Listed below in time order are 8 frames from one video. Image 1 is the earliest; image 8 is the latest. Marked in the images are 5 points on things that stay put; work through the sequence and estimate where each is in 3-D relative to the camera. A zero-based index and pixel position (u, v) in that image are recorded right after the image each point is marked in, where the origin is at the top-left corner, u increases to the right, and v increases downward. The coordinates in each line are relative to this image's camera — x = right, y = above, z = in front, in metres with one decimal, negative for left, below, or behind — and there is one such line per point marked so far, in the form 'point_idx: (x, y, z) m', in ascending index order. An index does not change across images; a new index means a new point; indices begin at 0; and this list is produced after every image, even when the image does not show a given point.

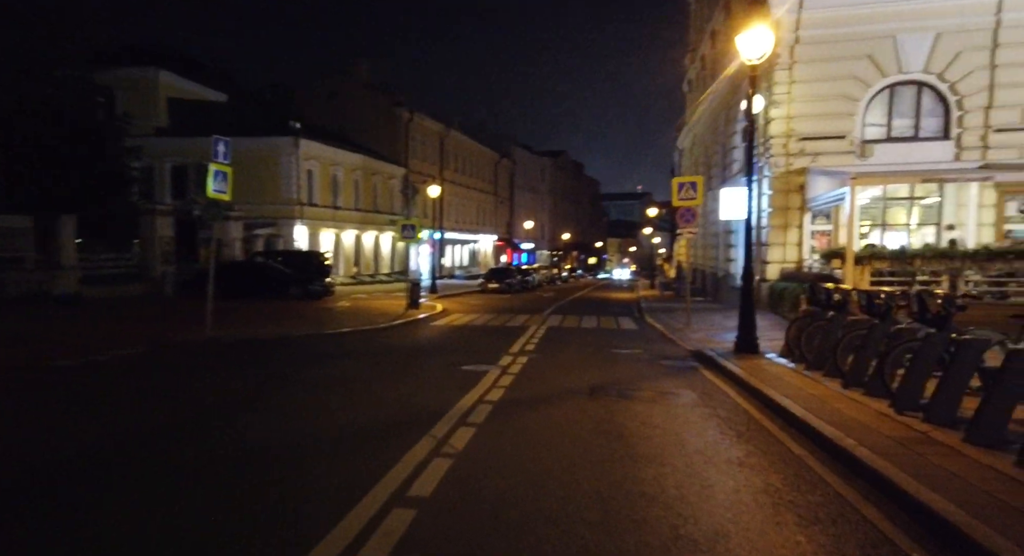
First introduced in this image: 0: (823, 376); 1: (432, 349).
0: (+3.8, -1.2, +9.2) m
1: (-1.7, -1.5, +15.7) m
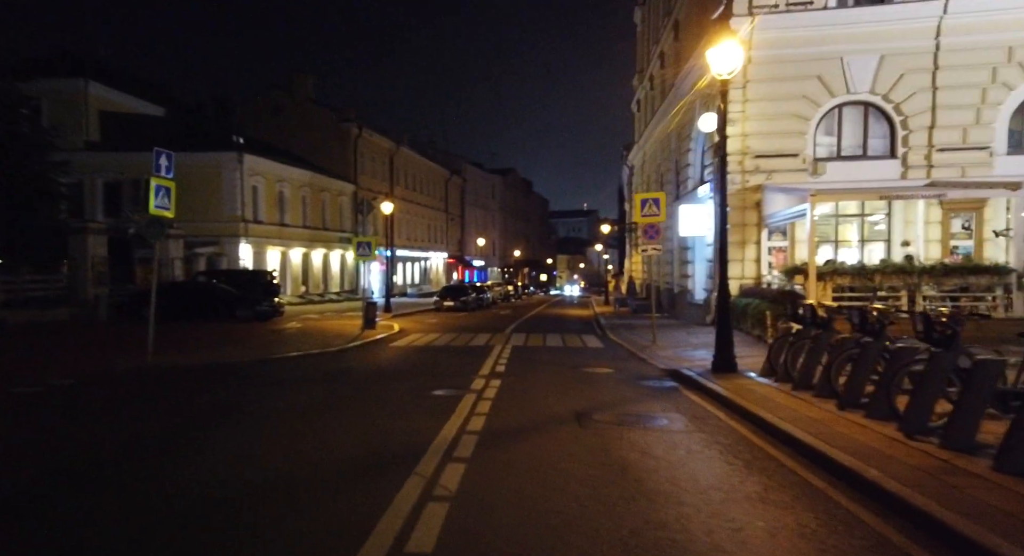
0: (+3.6, -1.4, +8.9) m
1: (-2.3, -1.9, +15.0) m
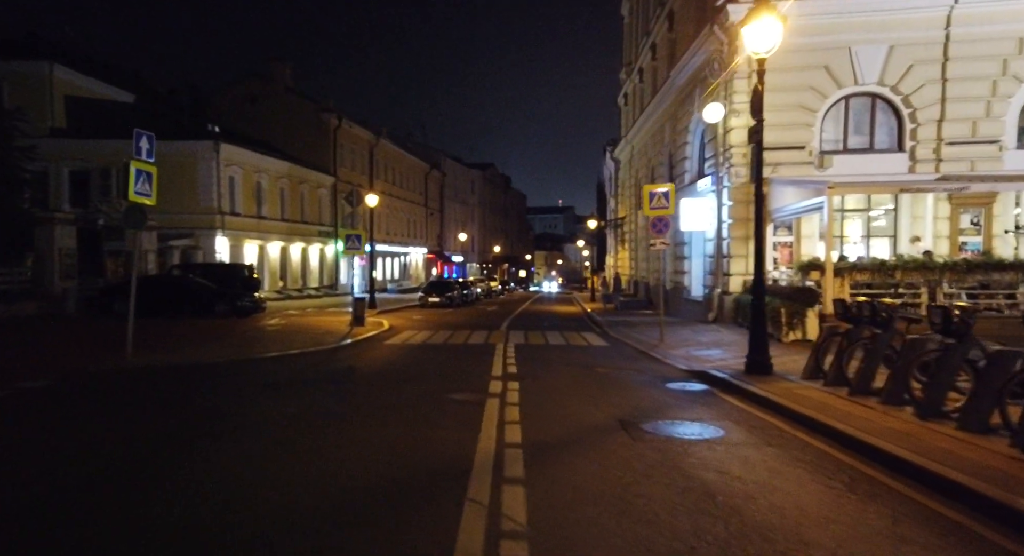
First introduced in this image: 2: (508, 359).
0: (+4.0, -1.4, +8.2) m
1: (-2.1, -1.8, +14.1) m
2: (0.0, -1.7, +16.1) m
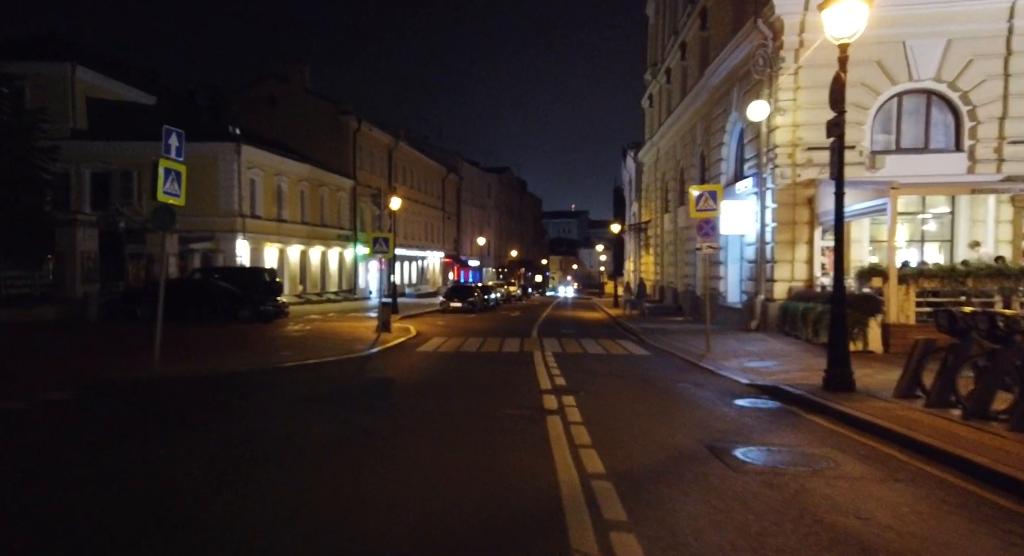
0: (+4.7, -1.5, +7.2) m
1: (-1.3, -1.9, +13.2) m
2: (+0.8, -1.9, +15.2) m
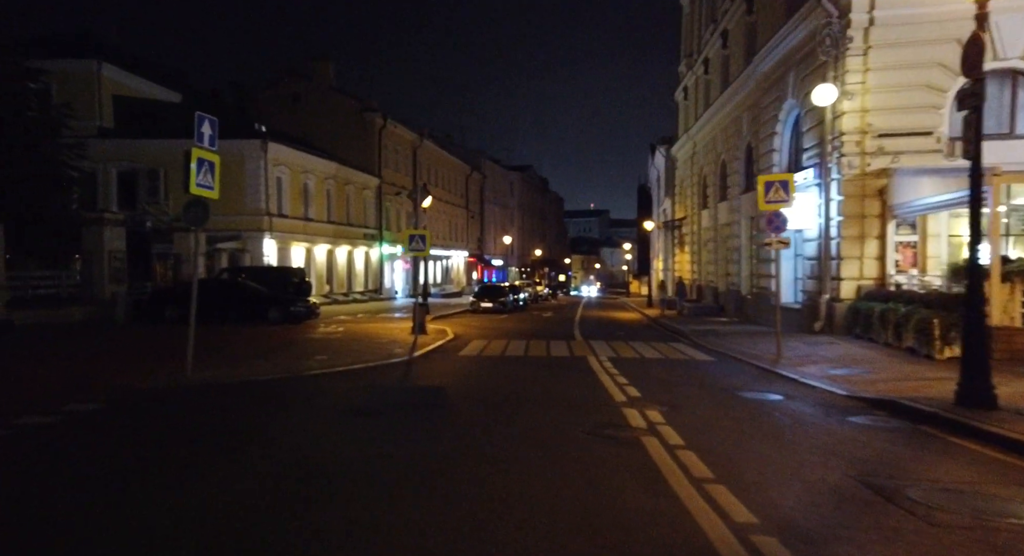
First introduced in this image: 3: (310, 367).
0: (+5.6, -1.4, +5.7) m
1: (-0.3, -1.9, +11.9) m
2: (+1.9, -1.8, +13.8) m
3: (-4.2, -1.8, +15.5) m
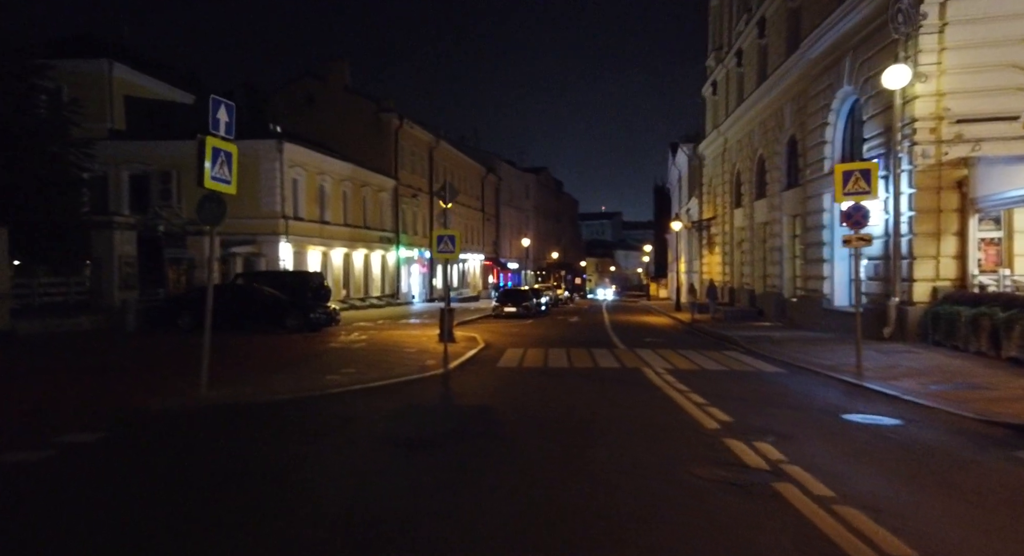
0: (+6.4, -1.4, +3.9) m
1: (+0.6, -1.9, +10.2) m
2: (+2.8, -1.9, +12.1) m
3: (-3.2, -1.9, +13.9) m
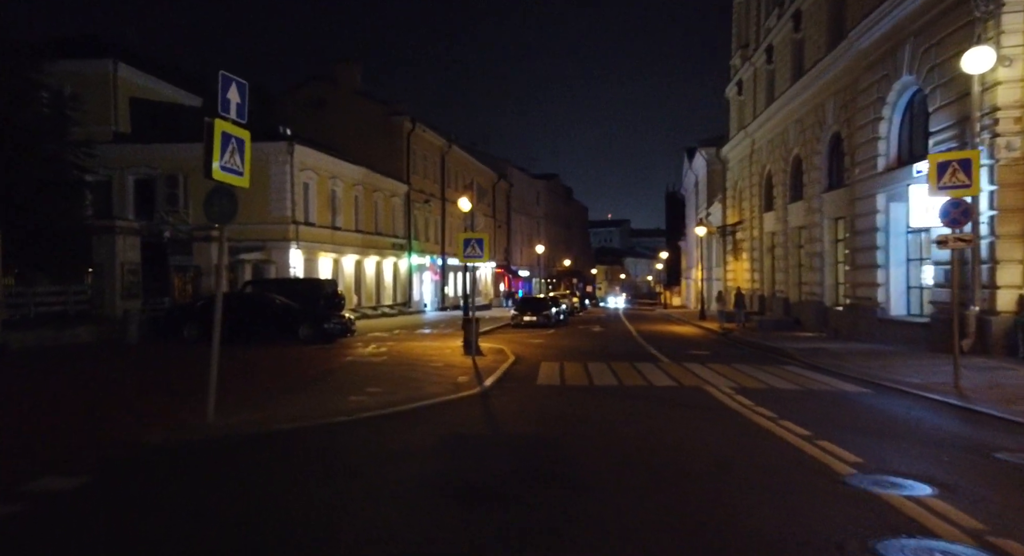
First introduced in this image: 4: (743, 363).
0: (+7.1, -1.4, +2.1) m
1: (+1.4, -2.0, +8.4) m
2: (+3.6, -2.0, +10.3) m
3: (-2.4, -2.0, +12.1) m
4: (+5.7, -2.1, +18.6) m
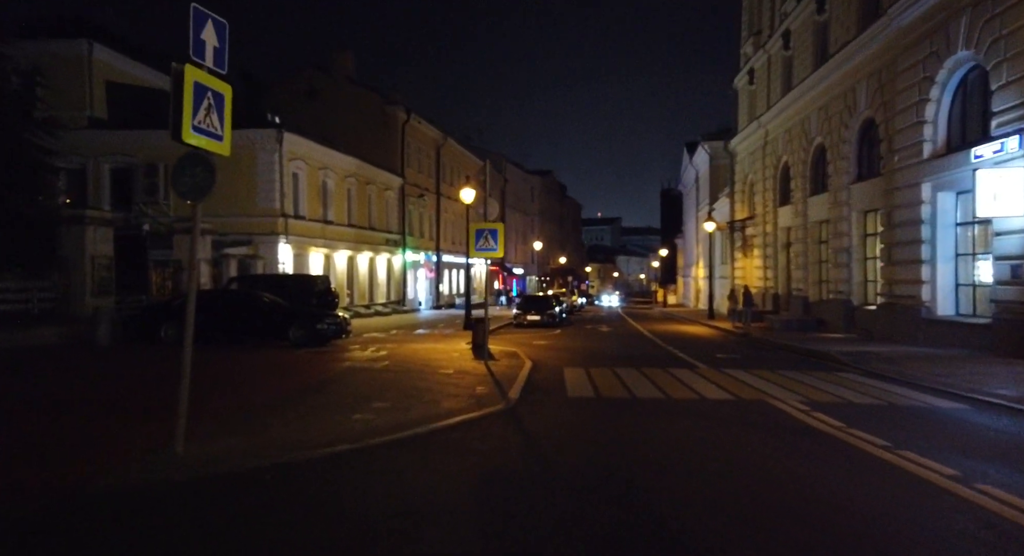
0: (+7.8, -1.4, +0.1) m
1: (+1.9, -1.9, +6.3) m
2: (+4.2, -1.9, +8.3) m
3: (-1.9, -2.0, +10.0) m
4: (+6.1, -2.0, +16.6) m
